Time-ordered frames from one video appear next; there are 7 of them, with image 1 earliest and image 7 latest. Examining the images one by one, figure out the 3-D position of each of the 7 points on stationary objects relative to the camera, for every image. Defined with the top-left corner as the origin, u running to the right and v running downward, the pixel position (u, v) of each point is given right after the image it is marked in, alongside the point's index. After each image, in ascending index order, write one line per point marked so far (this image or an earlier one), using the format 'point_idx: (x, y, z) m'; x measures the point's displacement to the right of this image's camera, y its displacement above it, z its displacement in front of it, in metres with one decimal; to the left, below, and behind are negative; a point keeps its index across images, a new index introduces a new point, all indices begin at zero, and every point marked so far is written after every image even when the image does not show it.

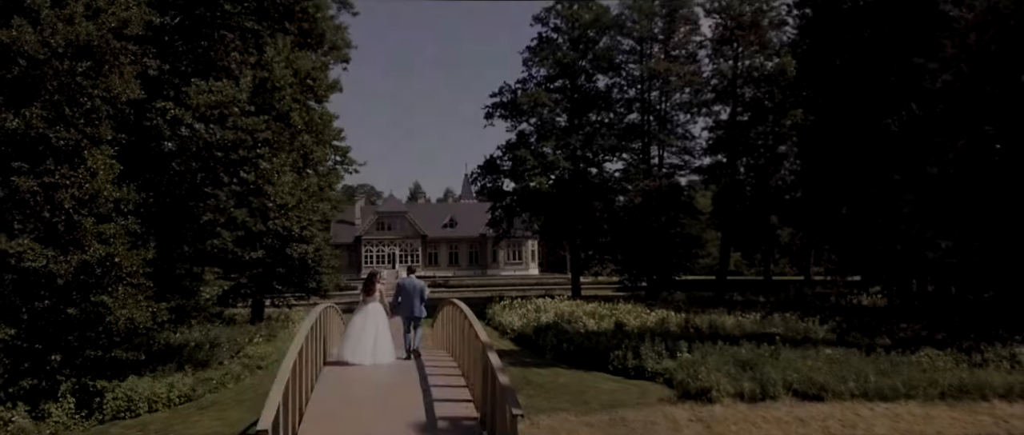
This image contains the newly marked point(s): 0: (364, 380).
0: (-2.2, -2.3, +11.7) m
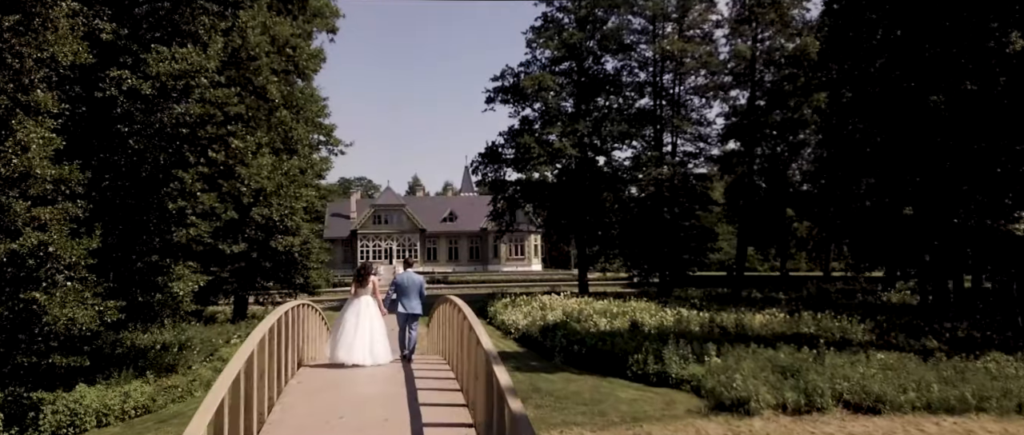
0: (-2.1, -2.1, +9.7) m
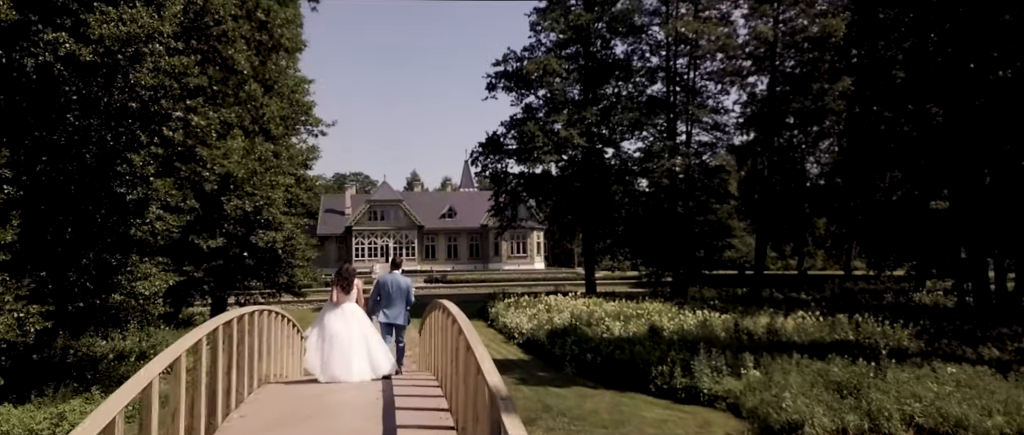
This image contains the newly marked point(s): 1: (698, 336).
0: (-2.0, -1.9, +7.6) m
1: (+4.0, -2.6, +17.5) m
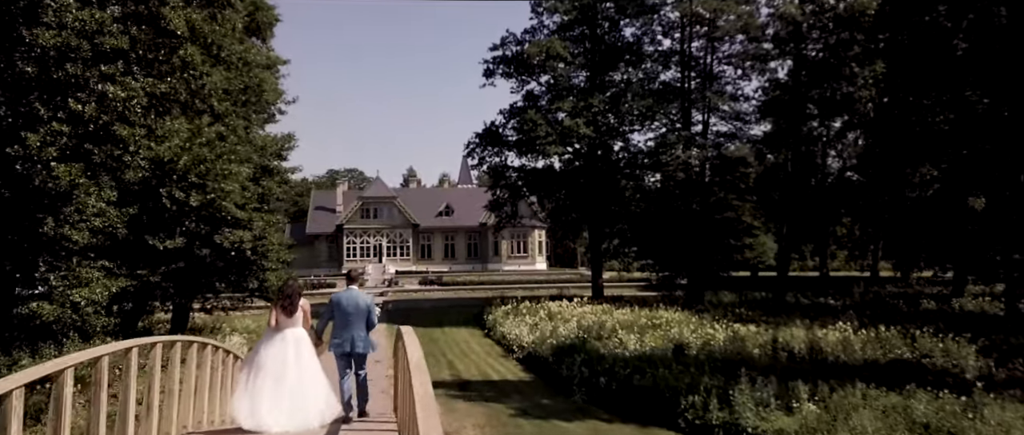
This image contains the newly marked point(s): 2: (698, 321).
0: (-2.0, -1.9, +5.0) m
1: (+4.0, -2.5, +14.9) m
2: (+4.5, -2.5, +19.4) m
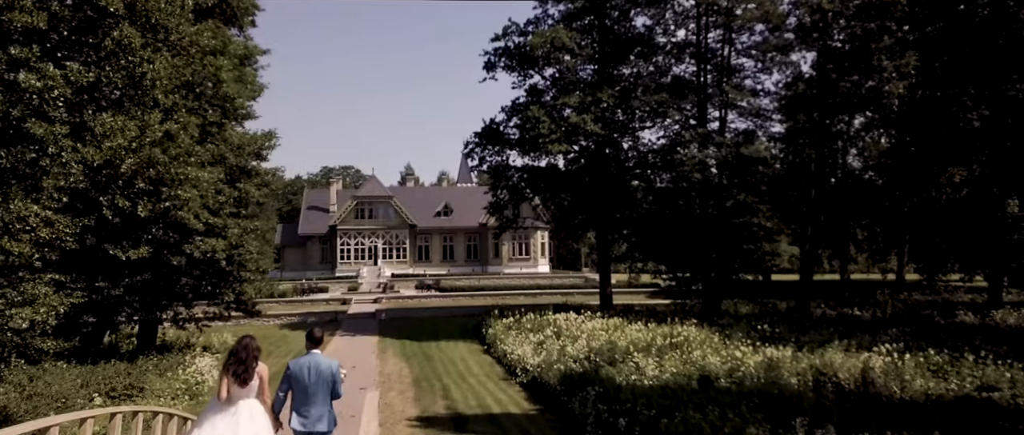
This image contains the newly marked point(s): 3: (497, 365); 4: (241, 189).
0: (-2.0, -2.1, +3.0) m
1: (+4.0, -2.7, +12.9) m
2: (+4.5, -2.7, +17.4) m
3: (-0.3, -3.5, +19.0) m
4: (-6.5, +0.7, +19.3) m
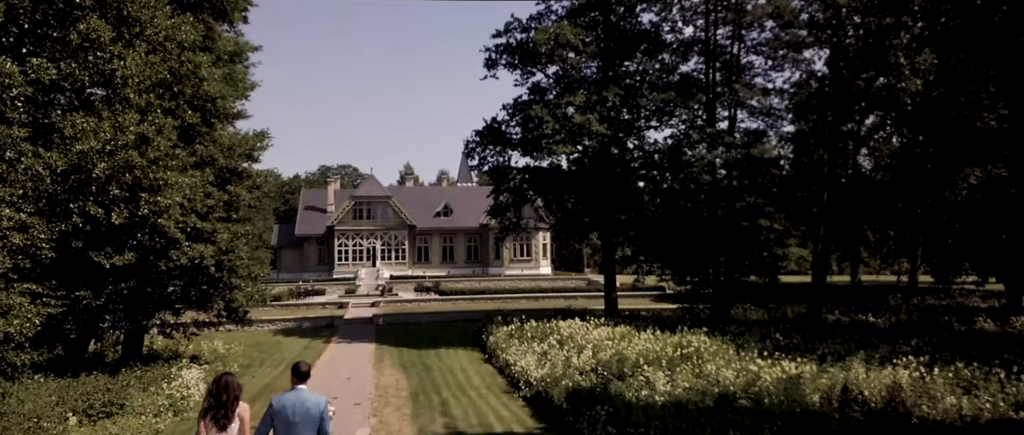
0: (-1.9, -2.2, +2.2) m
1: (+4.1, -2.8, +12.1) m
2: (+4.6, -2.8, +16.6) m
3: (-0.3, -3.6, +18.1) m
4: (-6.5, +0.6, +18.5) m
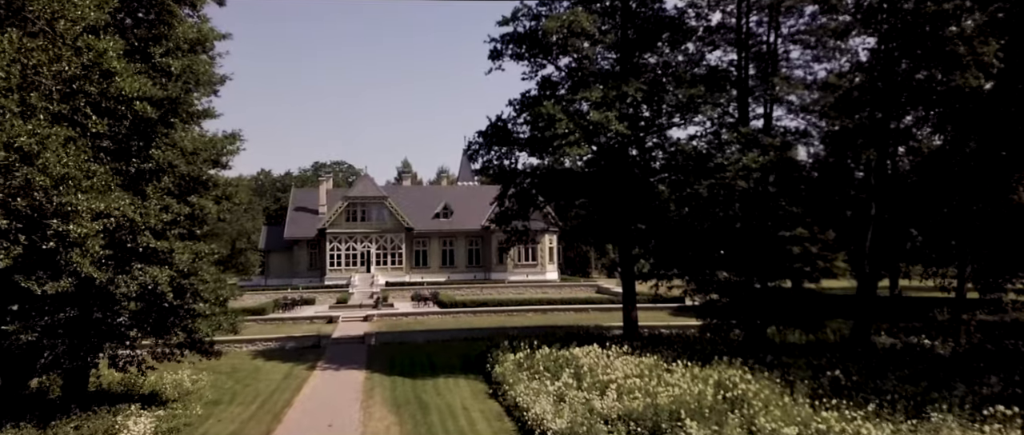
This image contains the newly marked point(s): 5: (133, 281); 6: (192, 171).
0: (-1.7, -2.7, -0.5) m
1: (+4.3, -3.2, +9.4) m
2: (+4.8, -3.1, +13.9) m
3: (-0.1, -3.9, +15.5) m
4: (-6.3, +0.3, +15.8) m
5: (-6.7, -1.1, +14.2) m
6: (-6.3, +0.9, +15.8) m
